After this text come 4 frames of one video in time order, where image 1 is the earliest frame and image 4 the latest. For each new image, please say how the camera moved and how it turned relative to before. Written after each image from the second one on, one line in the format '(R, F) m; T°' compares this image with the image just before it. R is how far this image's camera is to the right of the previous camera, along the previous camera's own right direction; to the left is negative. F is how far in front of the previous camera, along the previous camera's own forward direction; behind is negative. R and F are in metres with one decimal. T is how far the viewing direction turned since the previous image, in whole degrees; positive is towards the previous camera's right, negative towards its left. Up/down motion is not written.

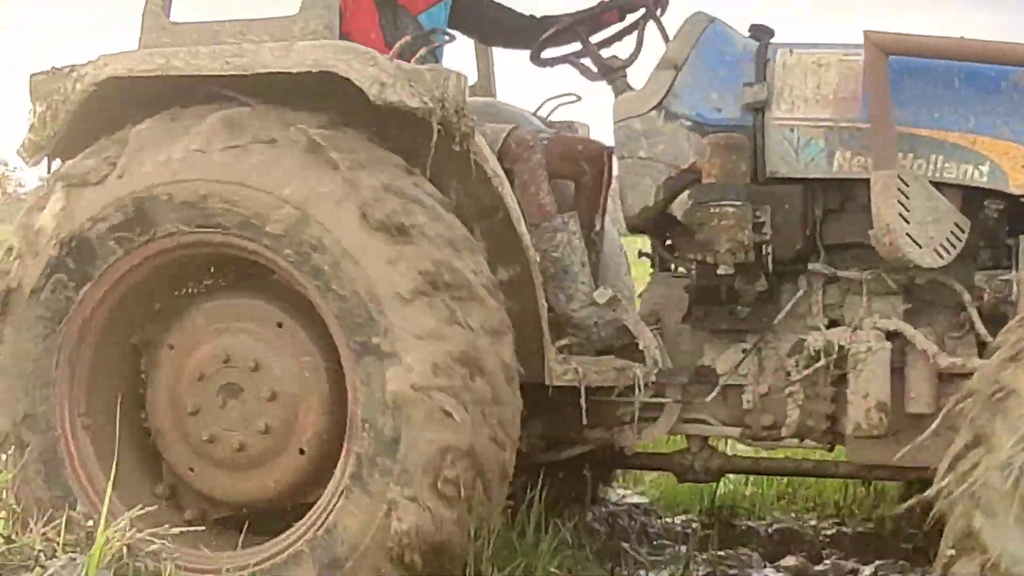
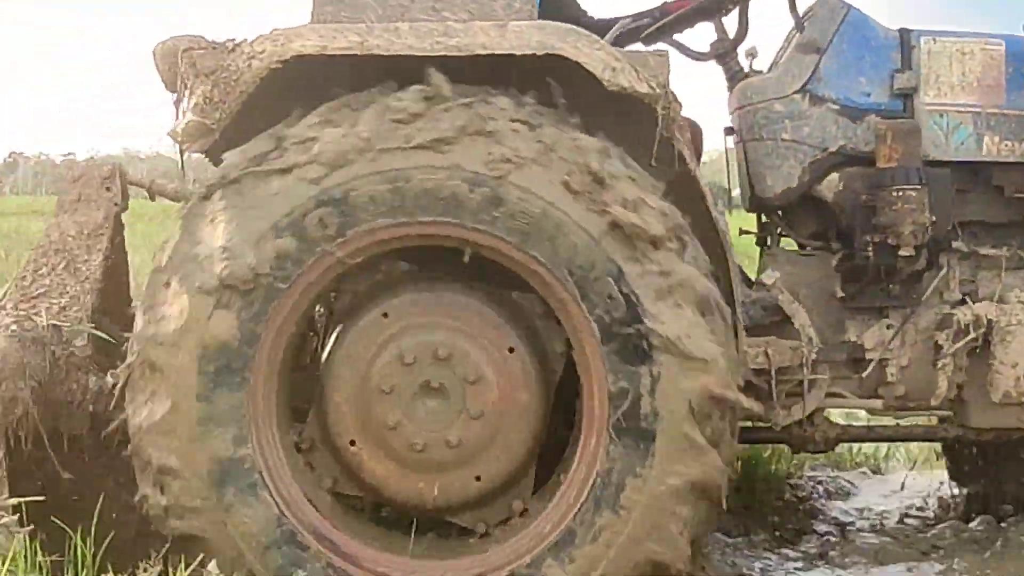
(-0.8, +0.3) m; +23°
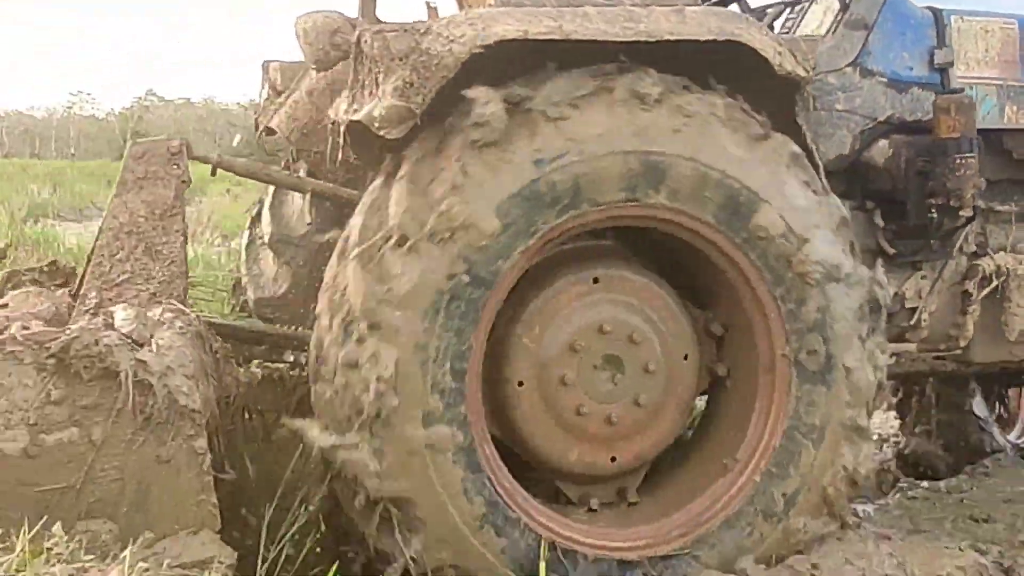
(-0.7, +0.1) m; +17°
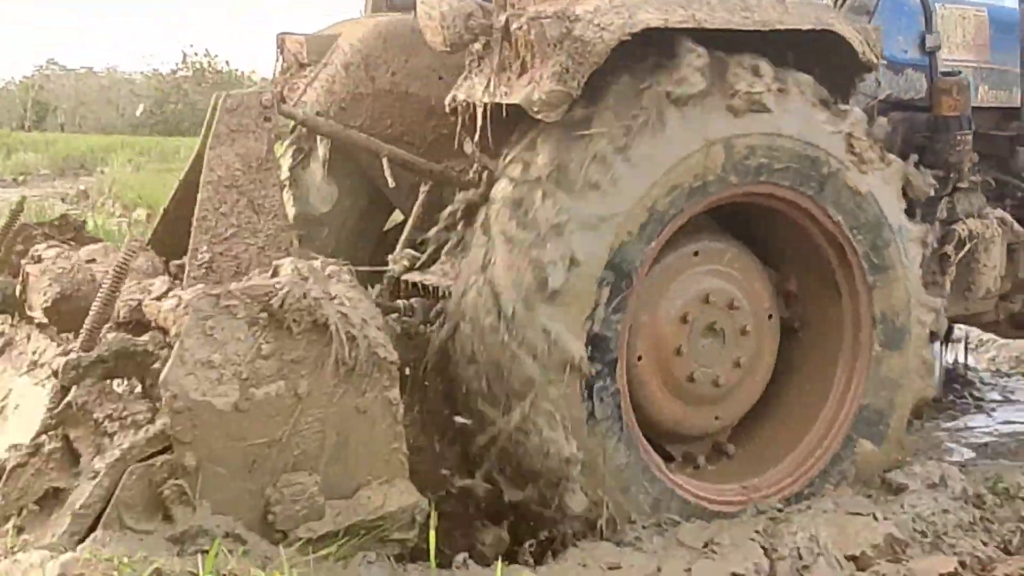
(-0.5, 0.0) m; +13°
